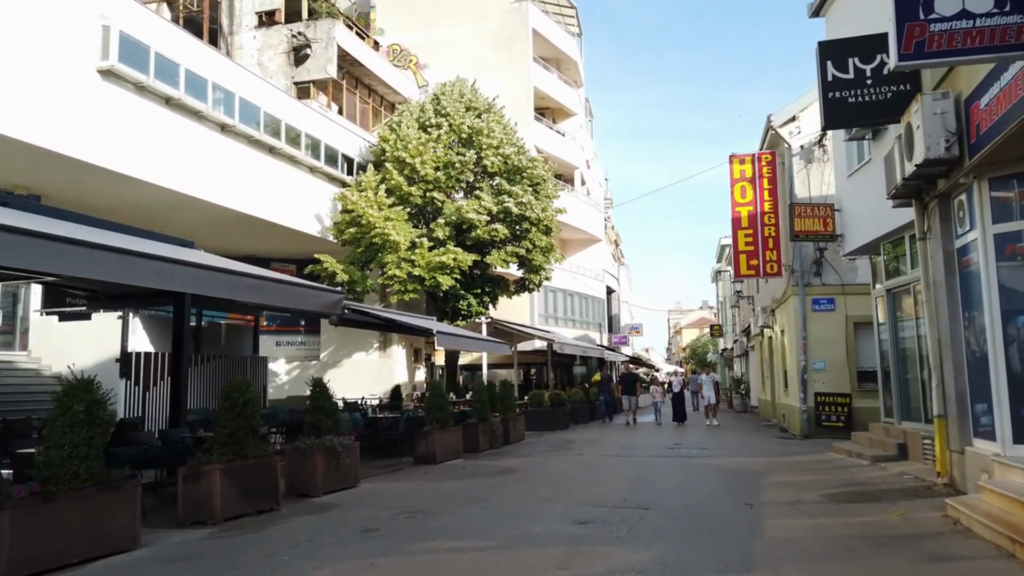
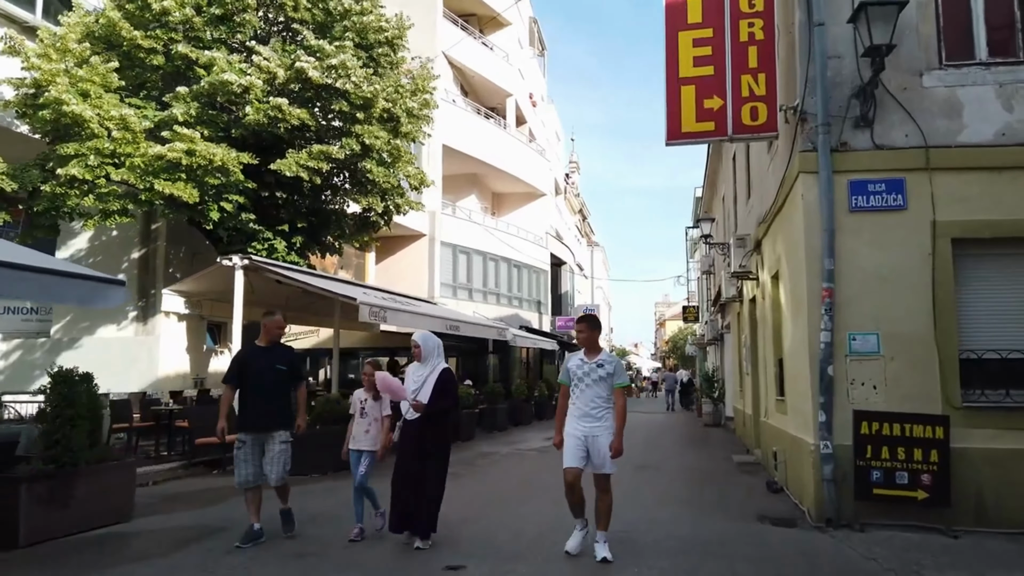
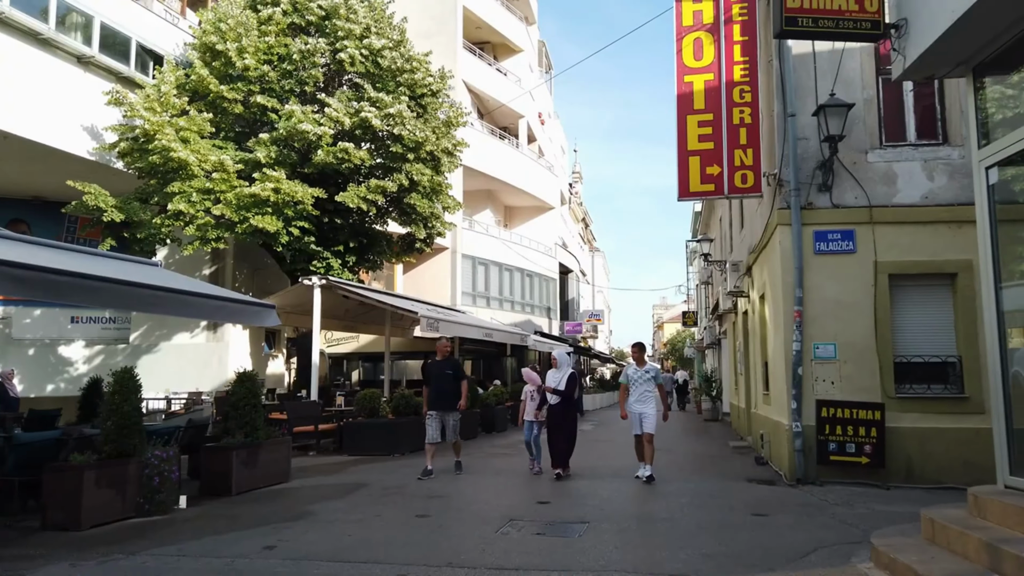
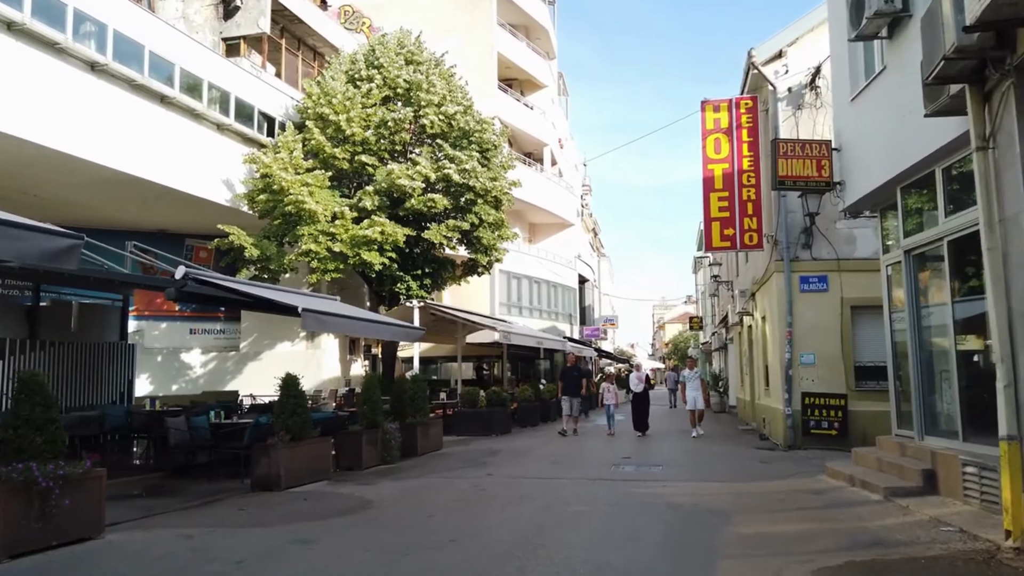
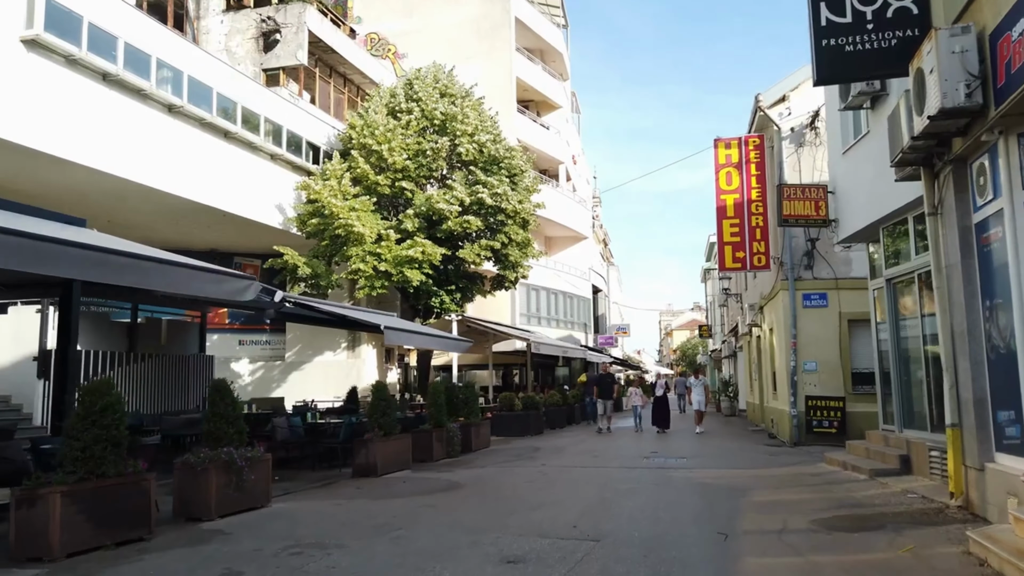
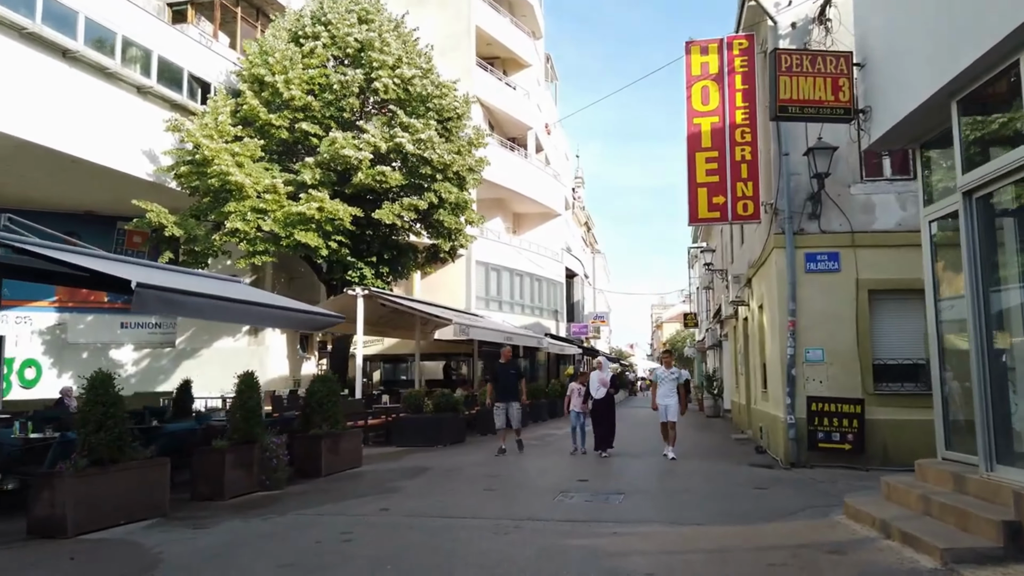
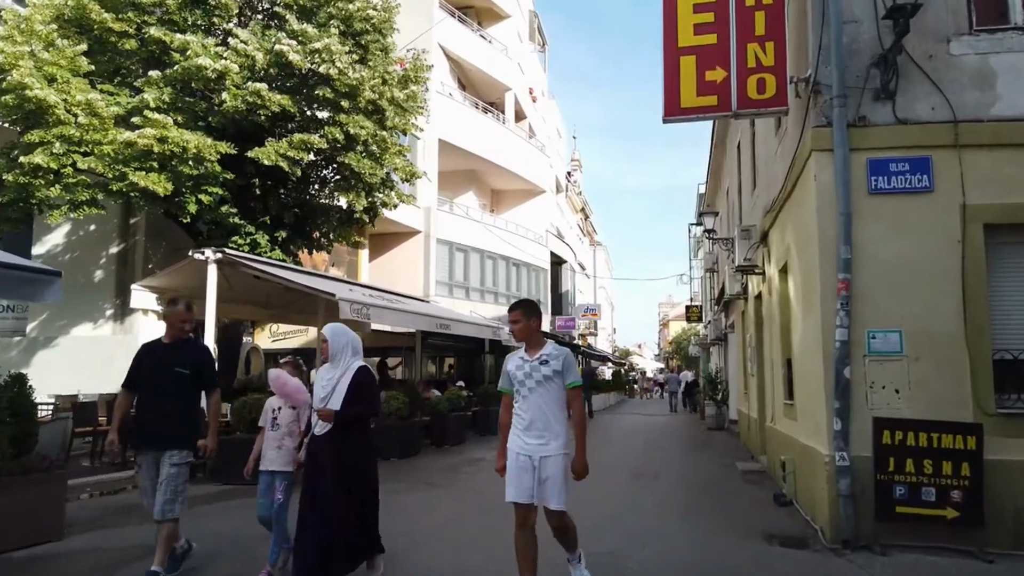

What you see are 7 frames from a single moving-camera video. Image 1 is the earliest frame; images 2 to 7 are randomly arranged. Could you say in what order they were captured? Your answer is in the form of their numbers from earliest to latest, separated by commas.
5, 4, 6, 3, 2, 7
